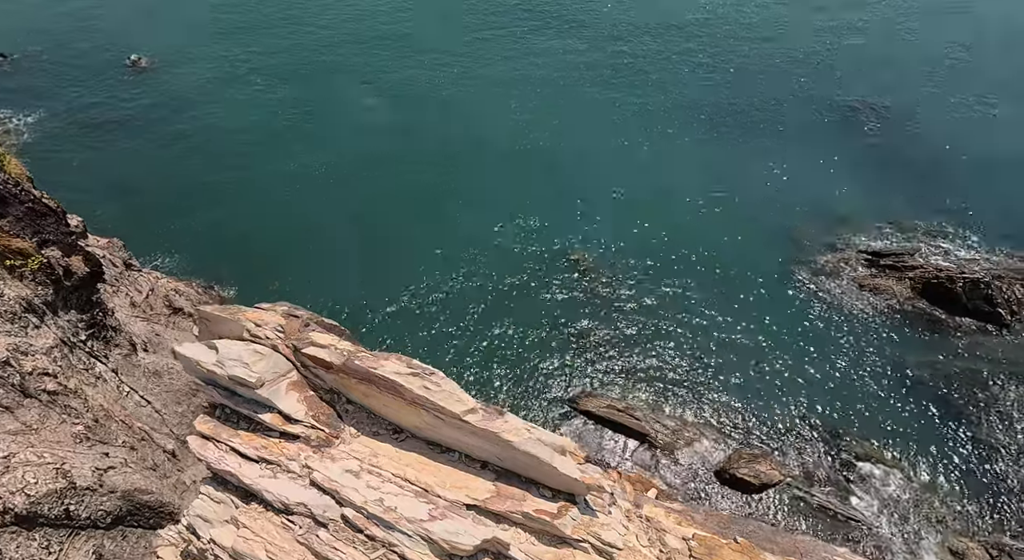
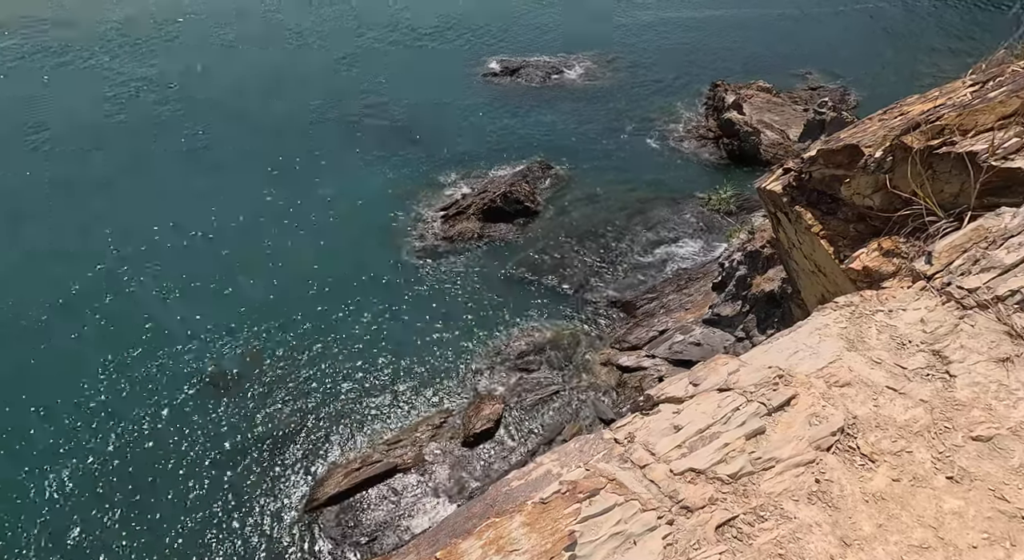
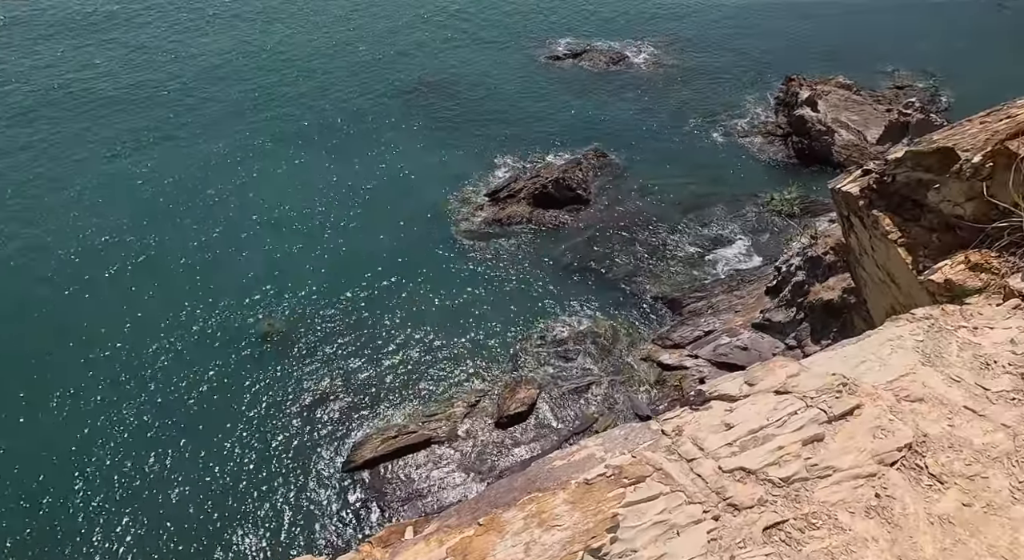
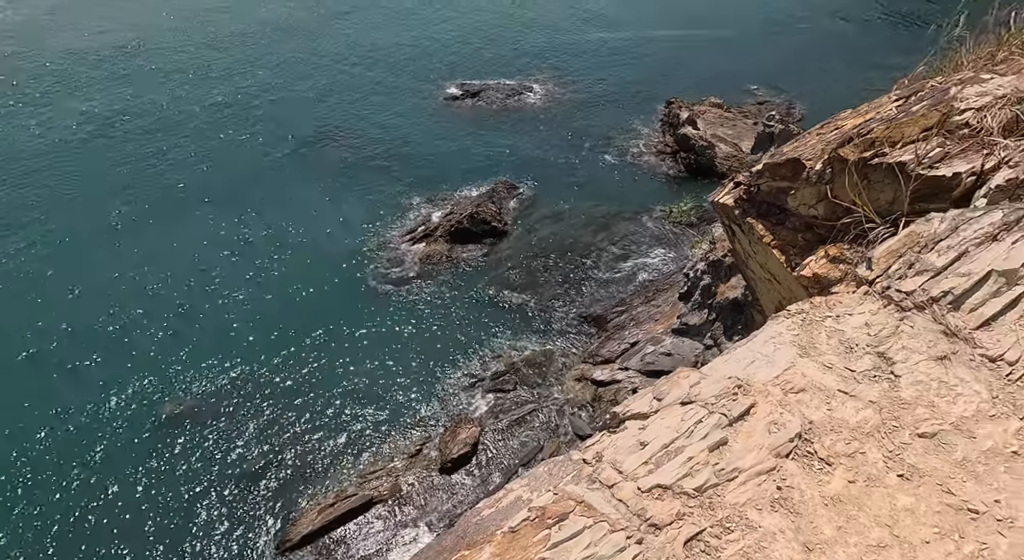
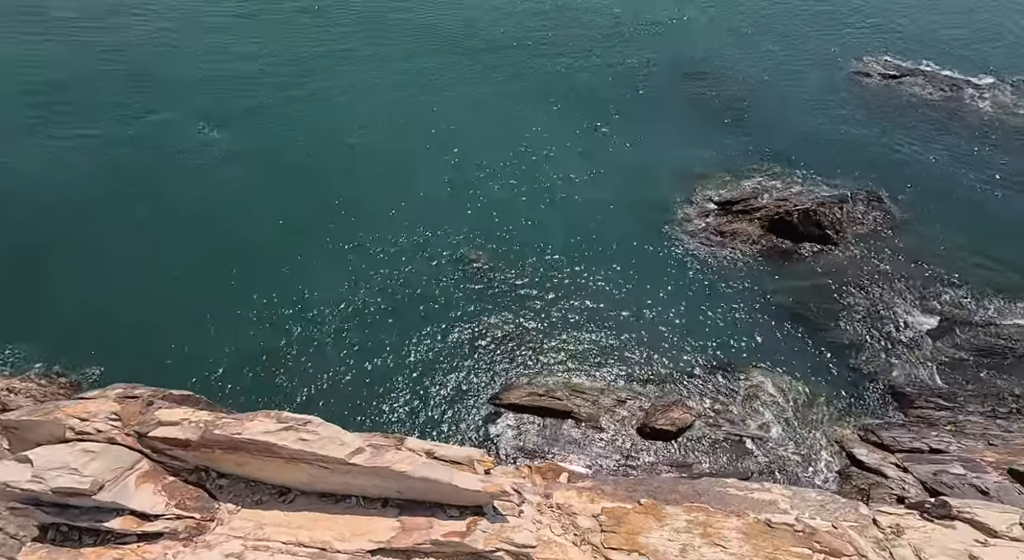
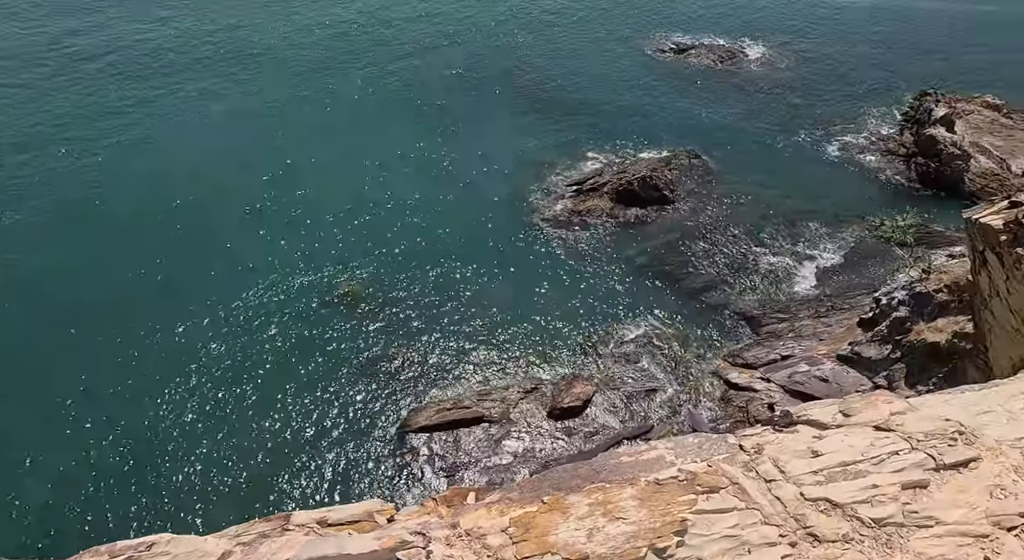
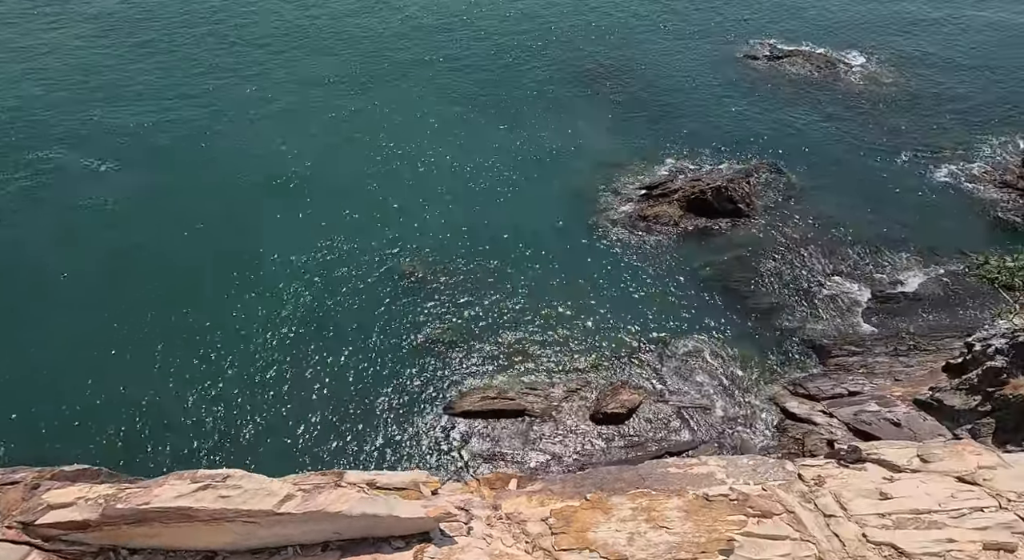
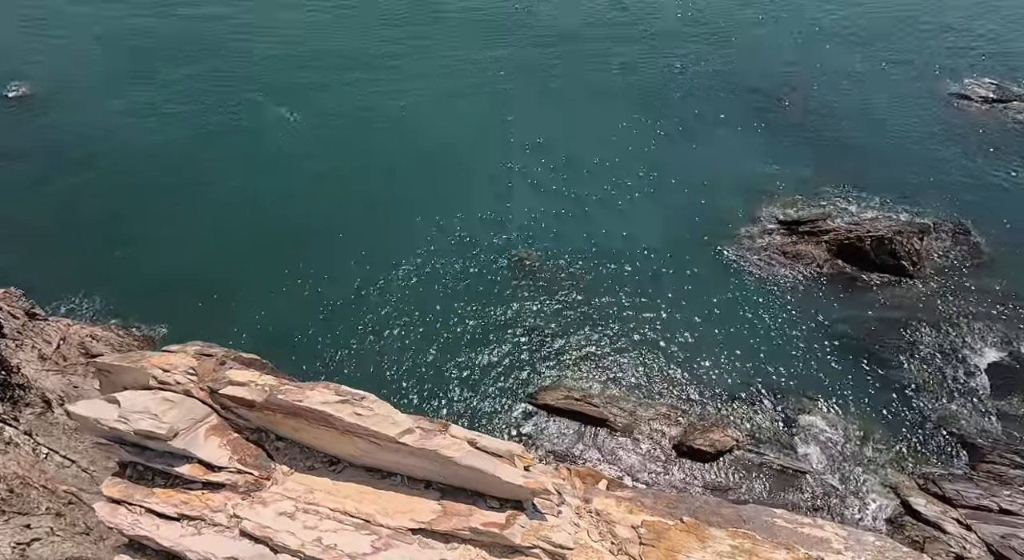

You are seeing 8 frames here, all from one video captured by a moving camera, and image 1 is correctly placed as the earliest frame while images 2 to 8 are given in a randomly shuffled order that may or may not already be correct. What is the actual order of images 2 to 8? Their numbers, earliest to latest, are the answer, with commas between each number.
8, 5, 7, 6, 3, 2, 4
